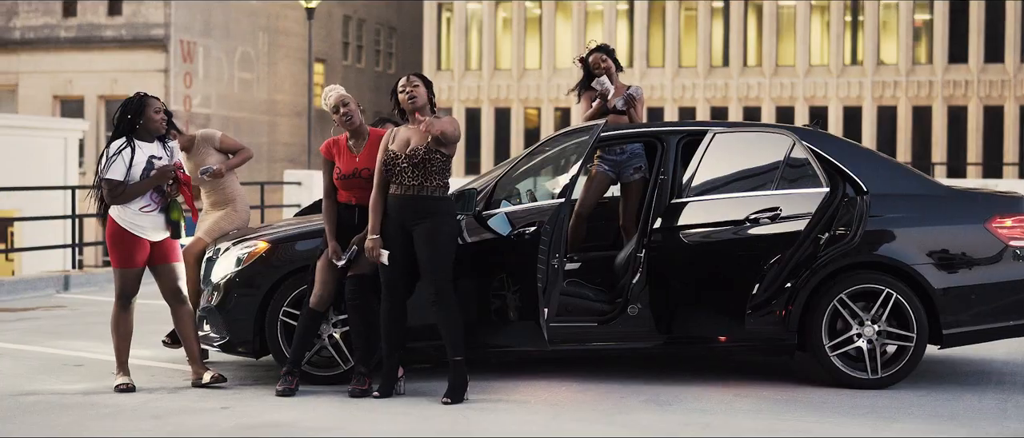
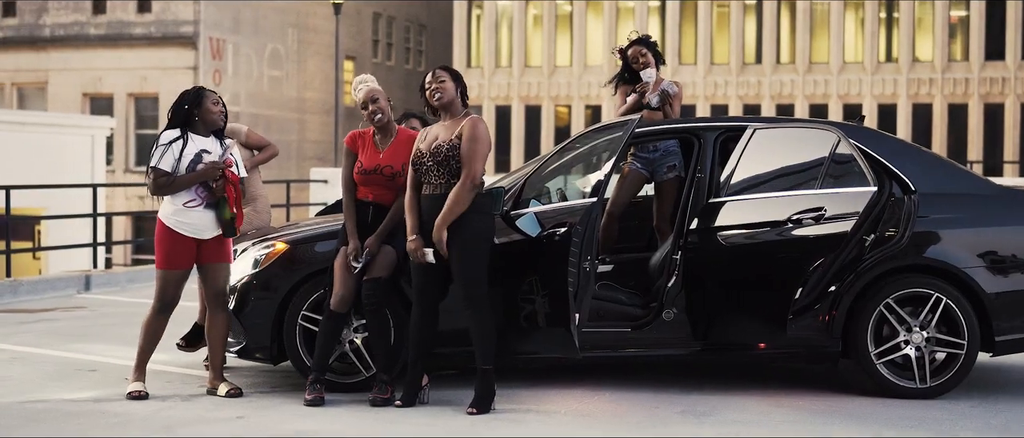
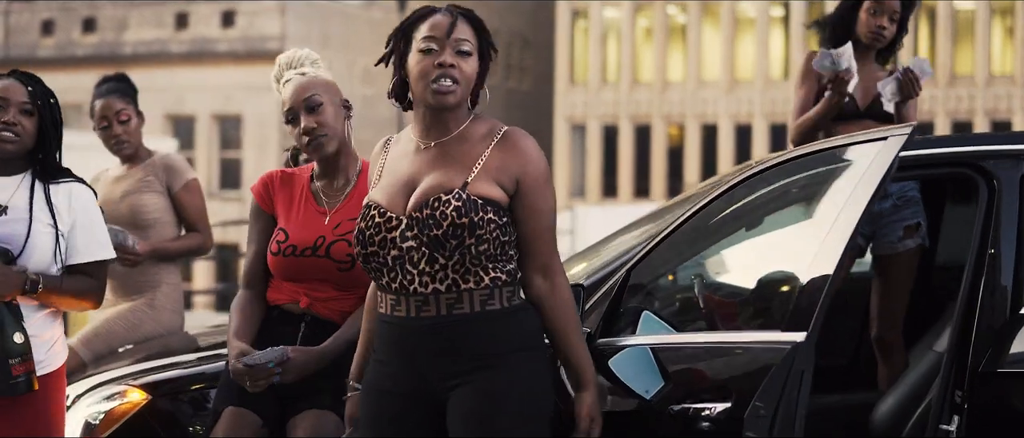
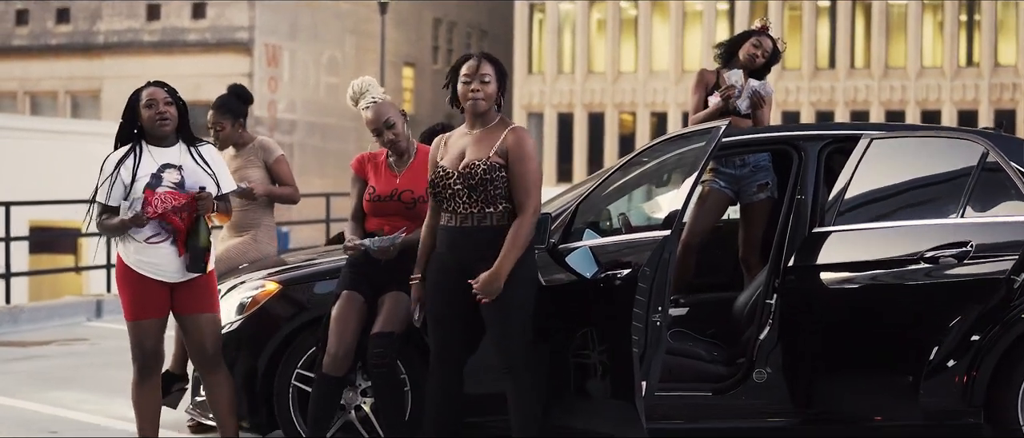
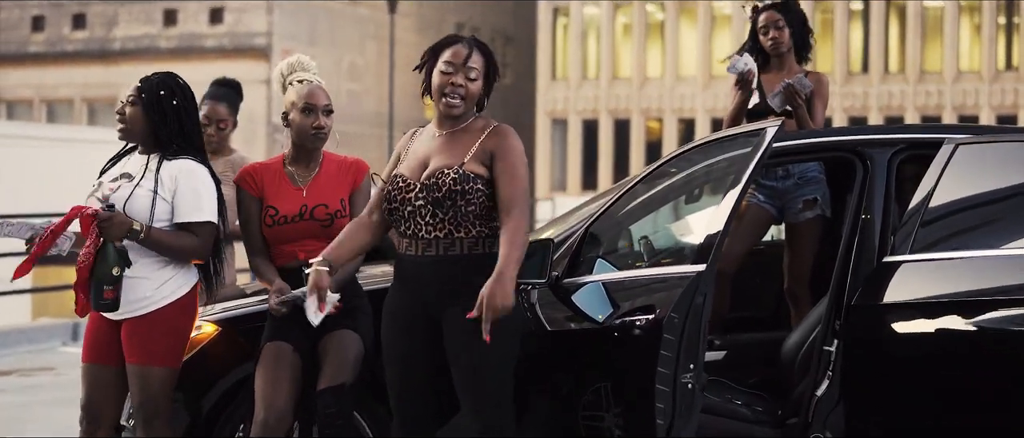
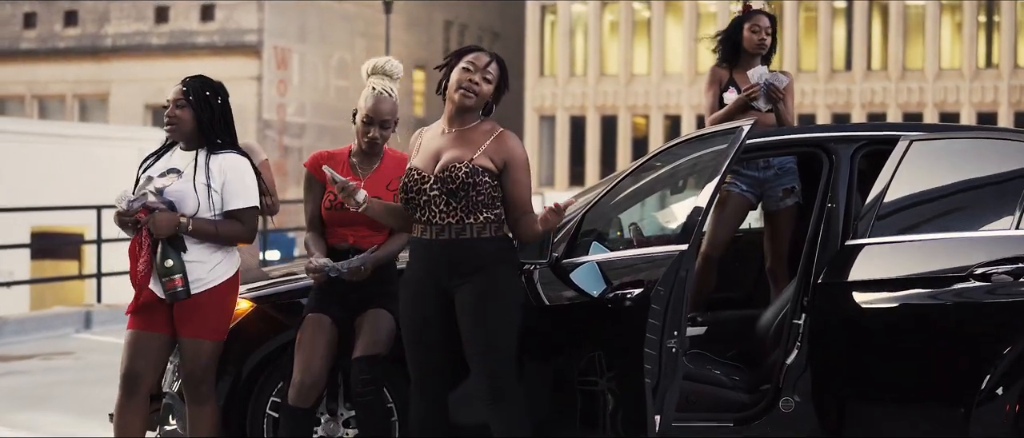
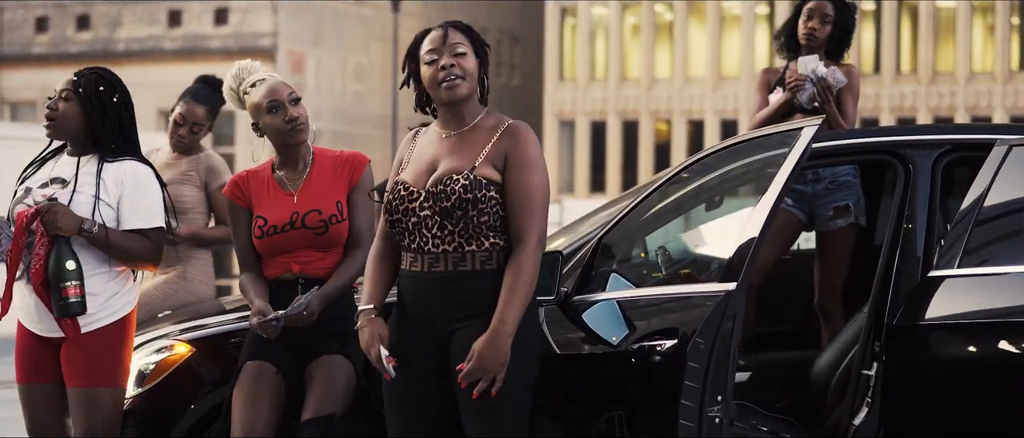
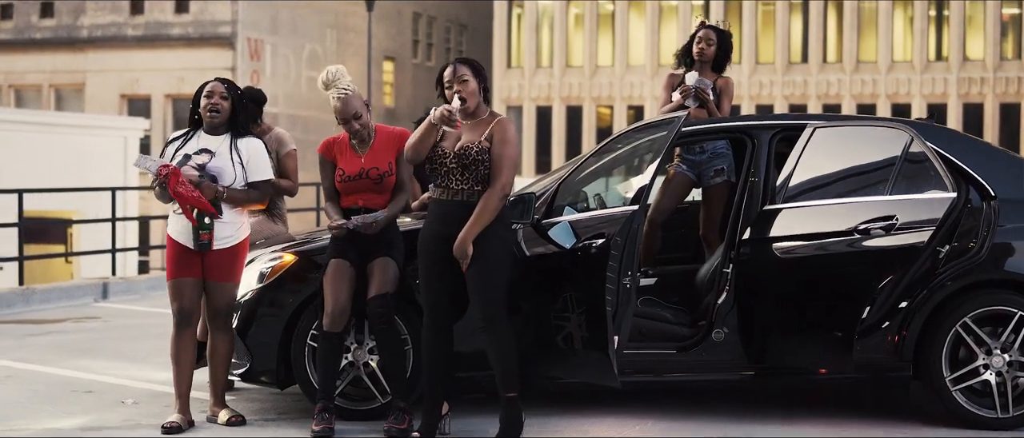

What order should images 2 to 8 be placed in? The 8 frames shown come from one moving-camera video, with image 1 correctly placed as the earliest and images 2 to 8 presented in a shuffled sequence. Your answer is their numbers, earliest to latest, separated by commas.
2, 8, 4, 6, 5, 7, 3
